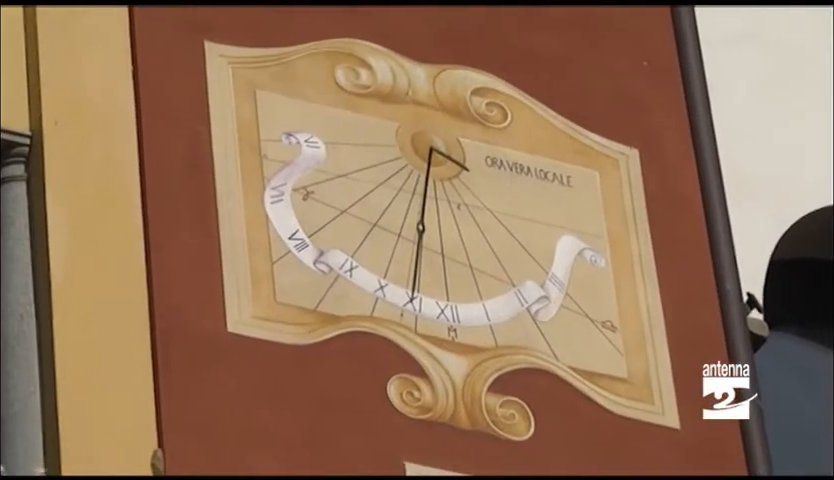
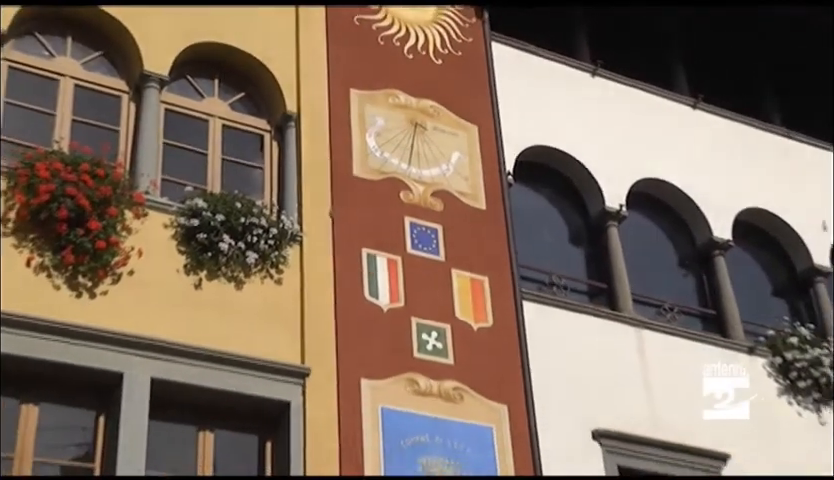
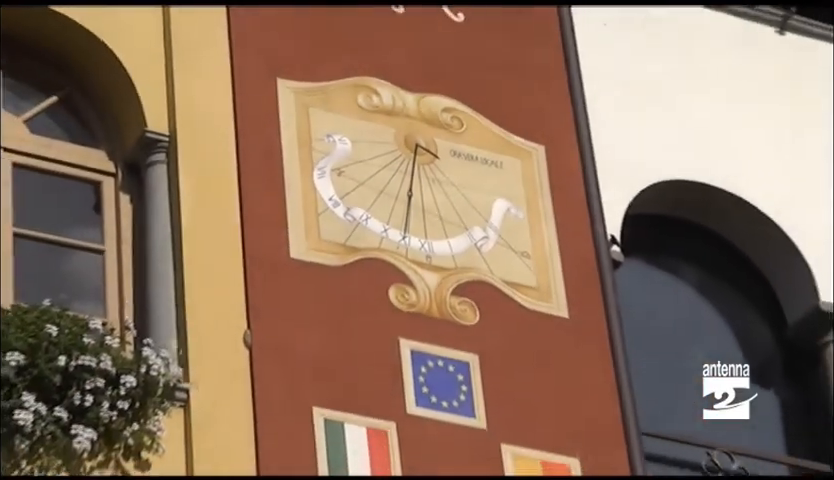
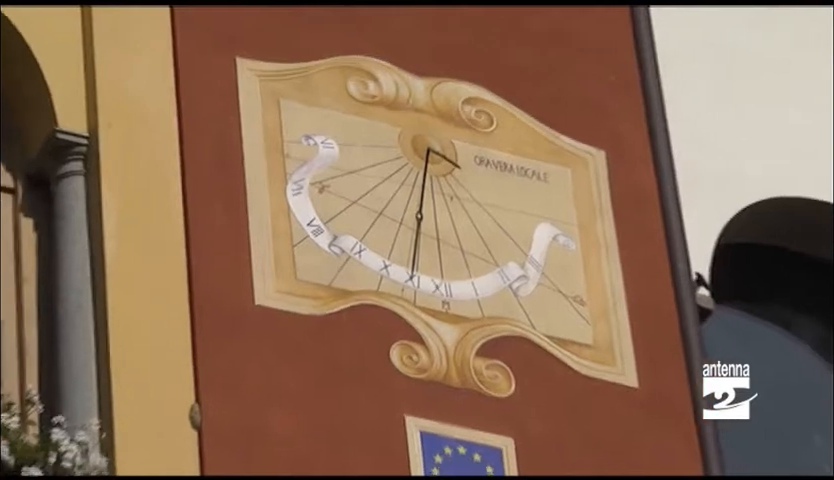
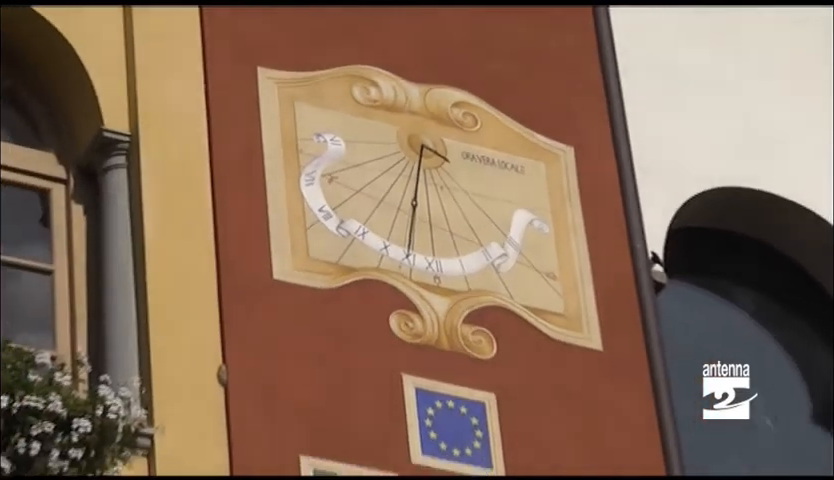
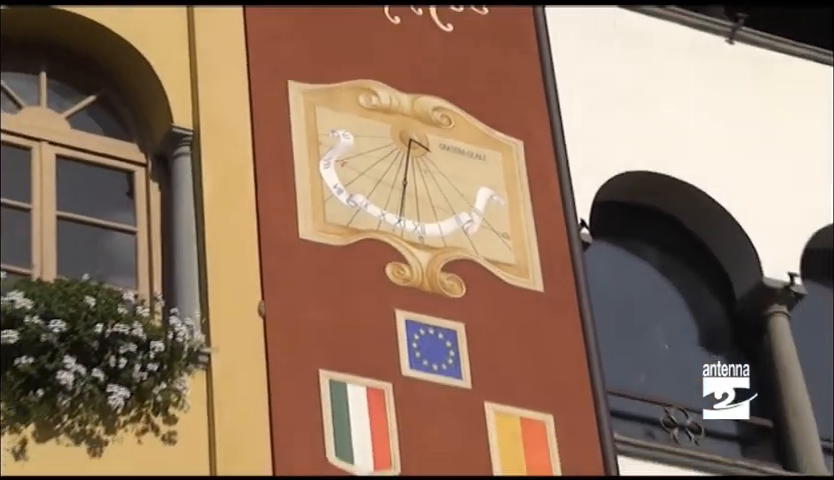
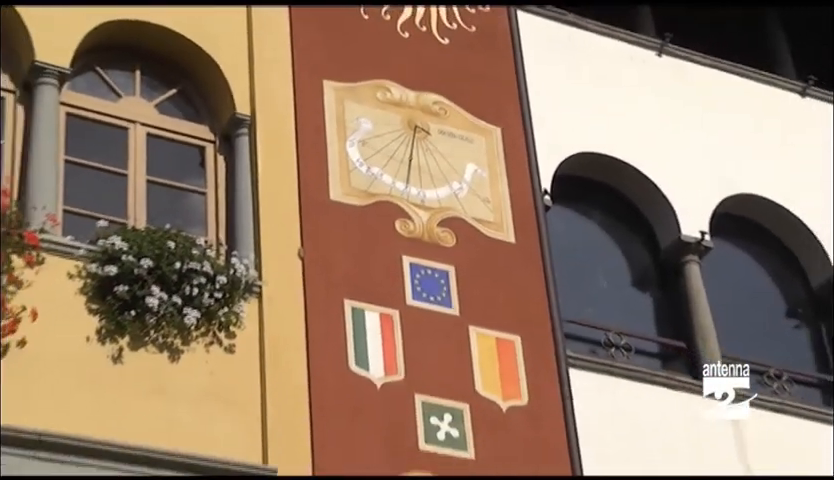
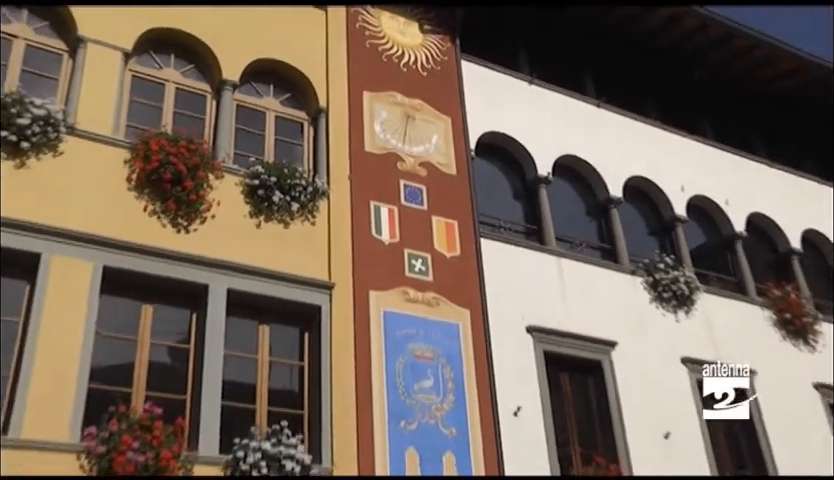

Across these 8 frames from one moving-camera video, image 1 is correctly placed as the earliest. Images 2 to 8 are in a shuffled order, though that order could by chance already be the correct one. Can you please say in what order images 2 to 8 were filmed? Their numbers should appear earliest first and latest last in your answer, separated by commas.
4, 5, 3, 6, 7, 2, 8
